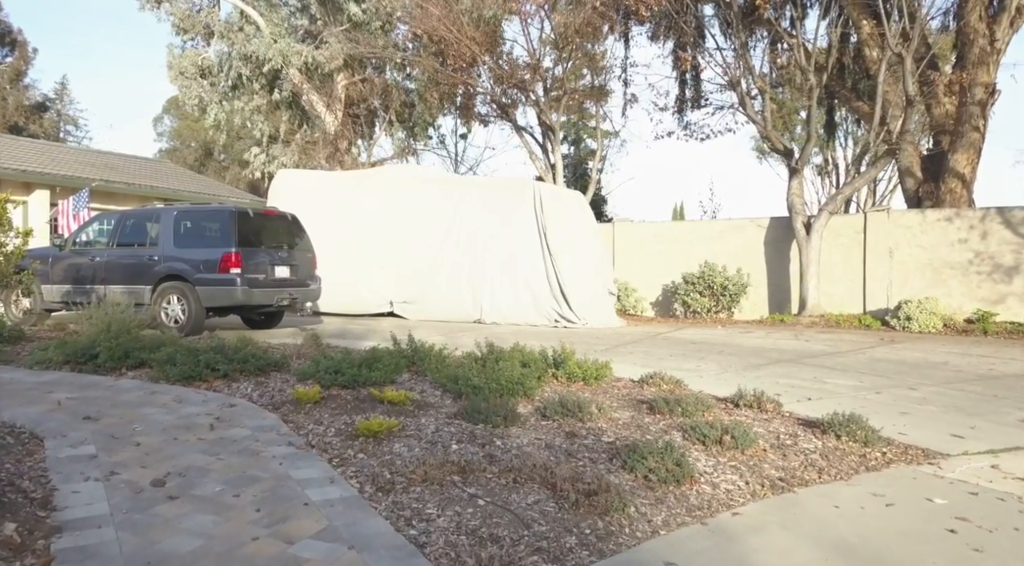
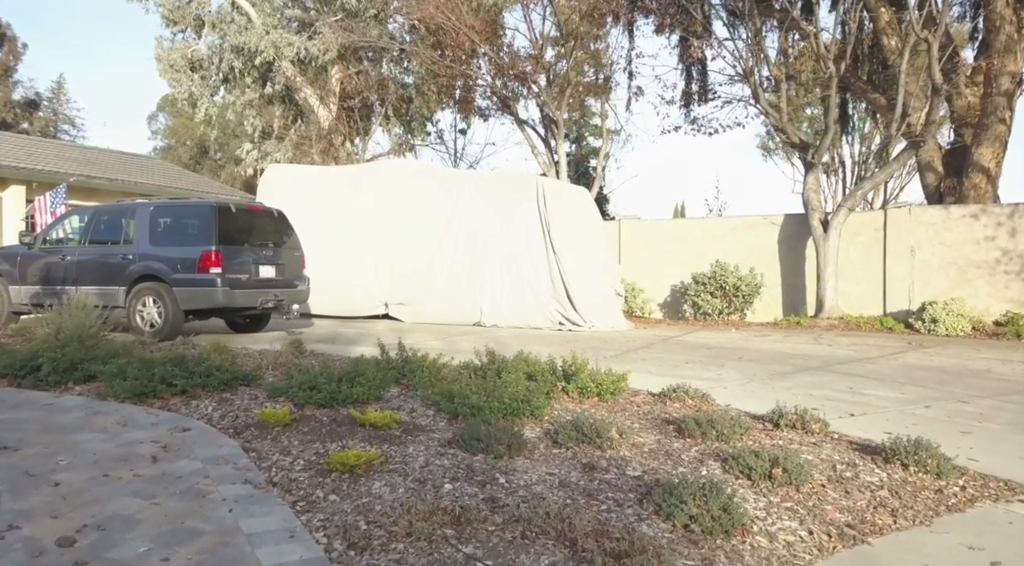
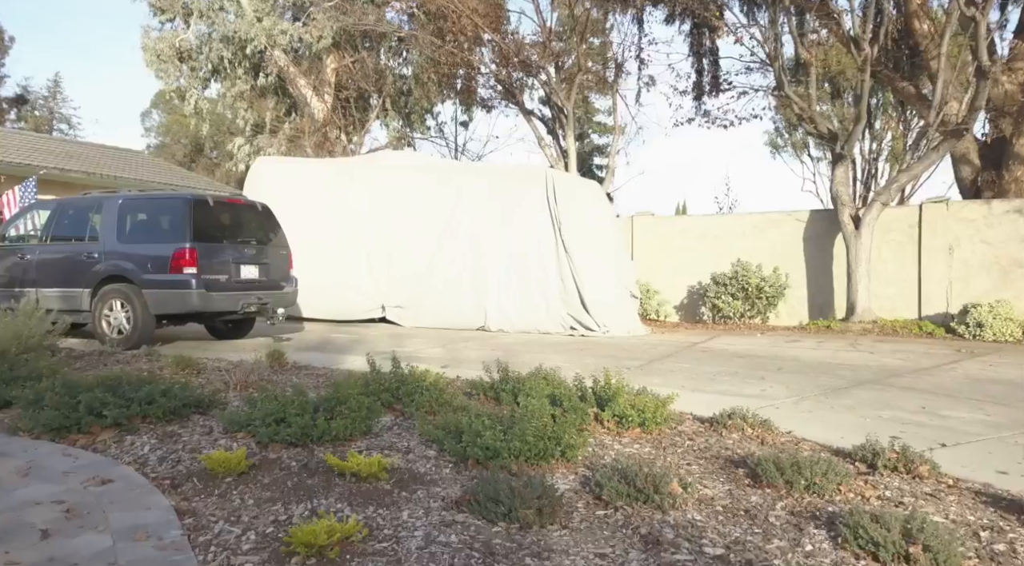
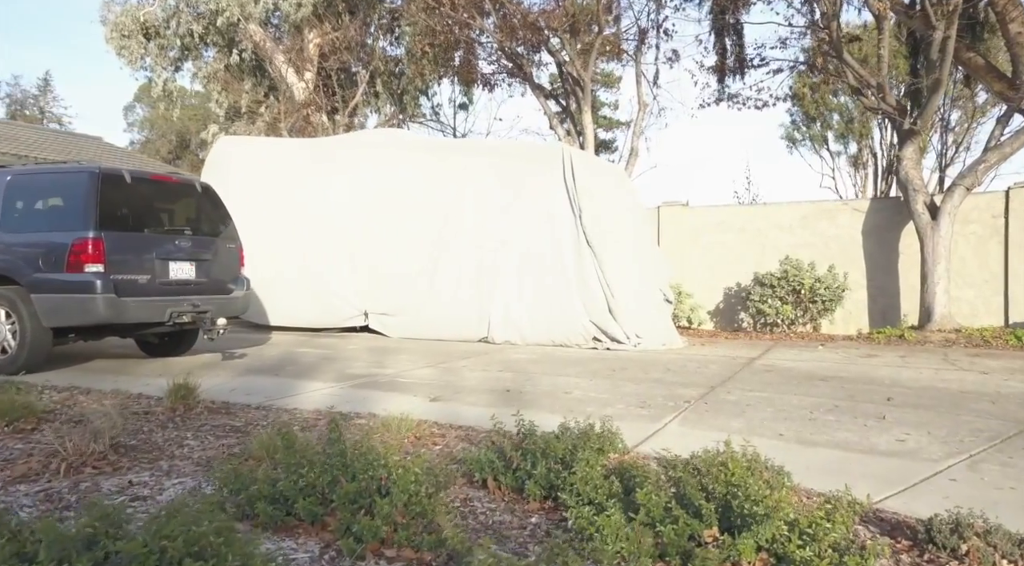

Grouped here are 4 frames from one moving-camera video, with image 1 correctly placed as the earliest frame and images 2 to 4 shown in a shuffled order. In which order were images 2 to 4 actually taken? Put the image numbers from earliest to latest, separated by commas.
2, 3, 4
